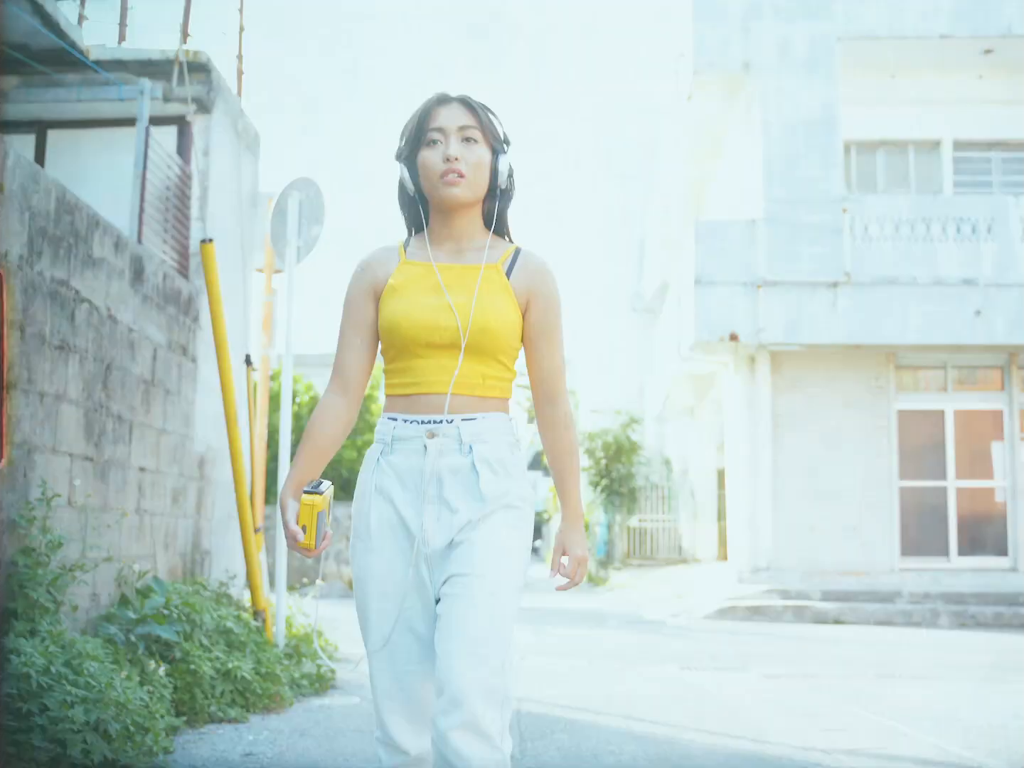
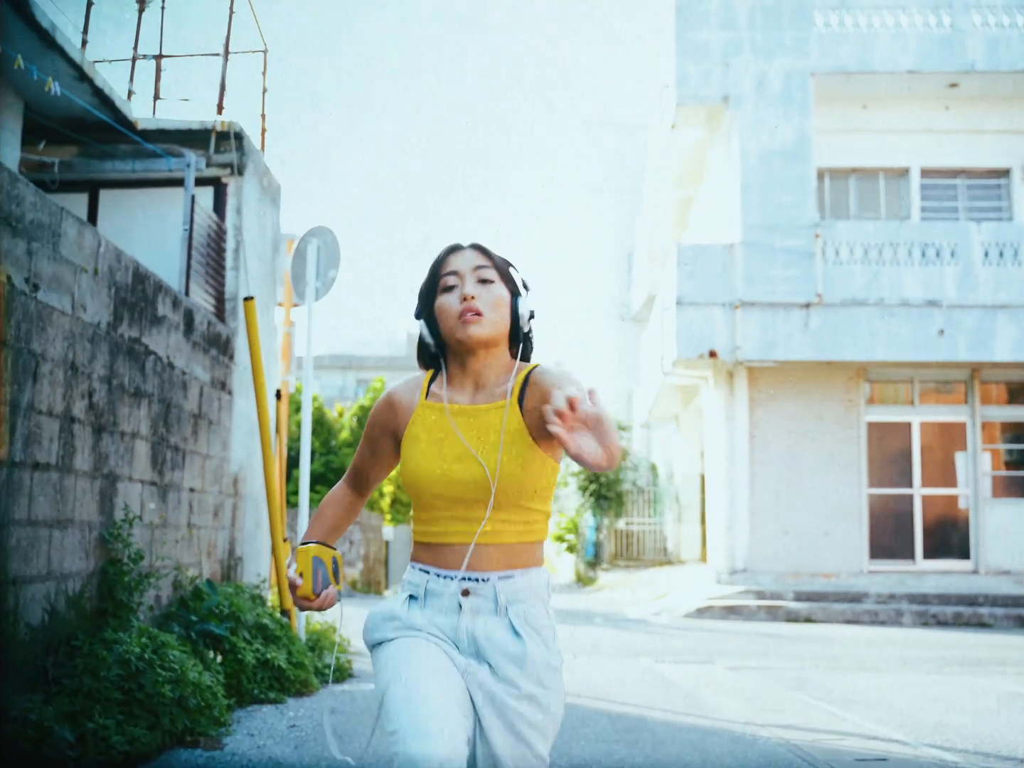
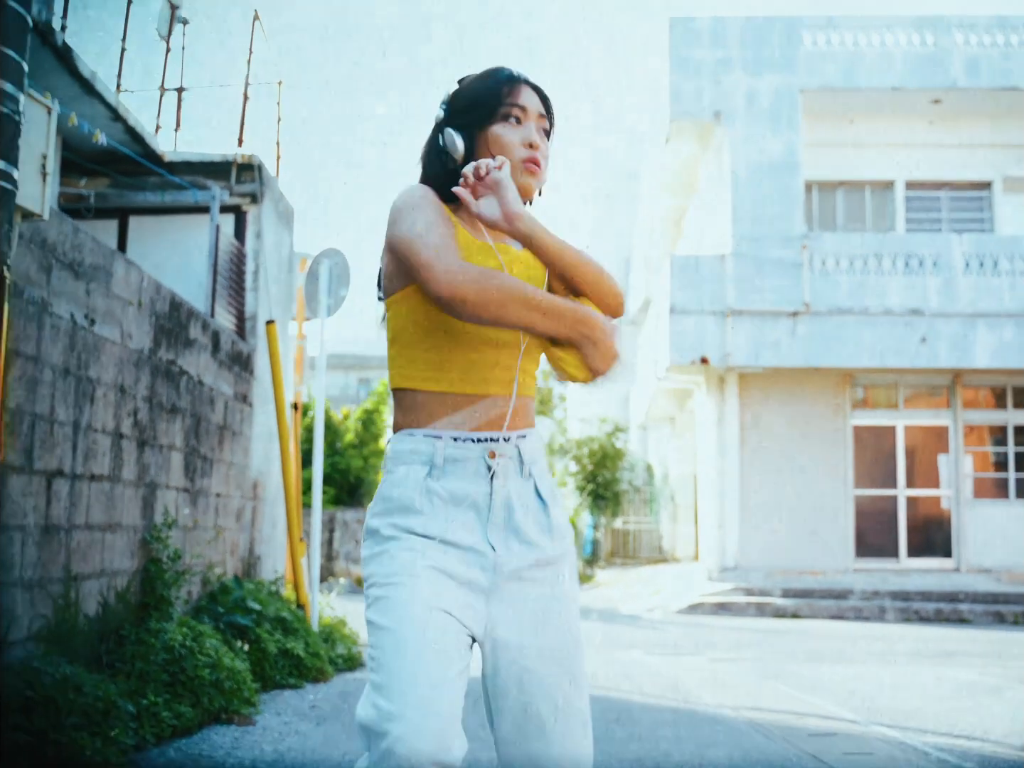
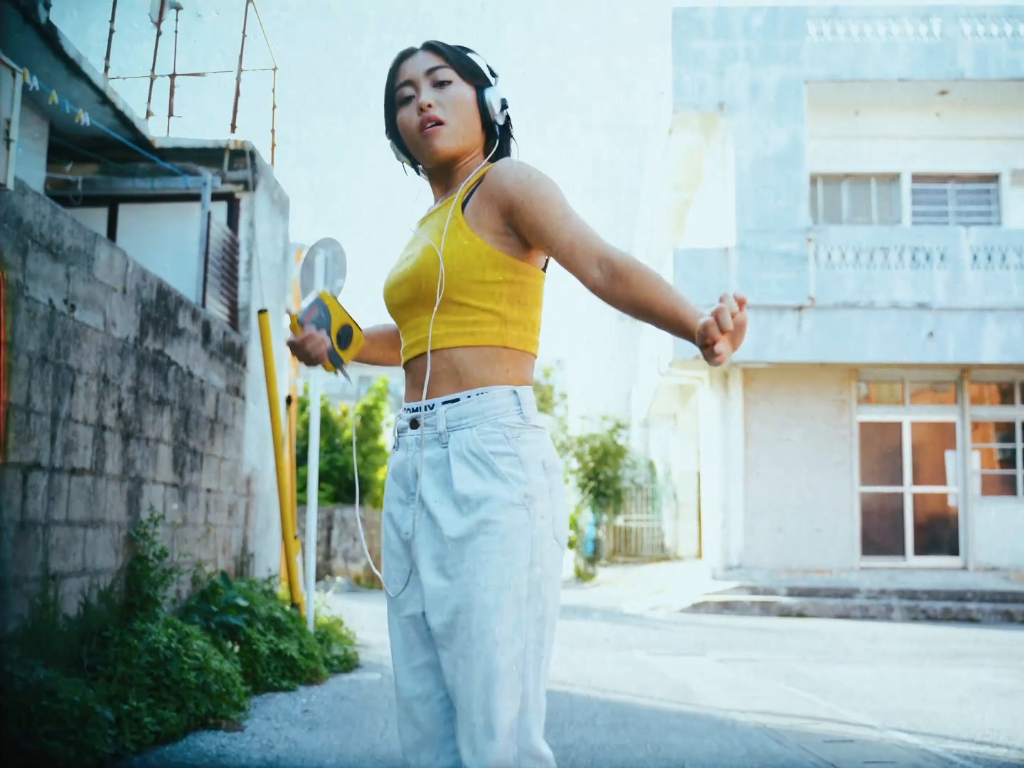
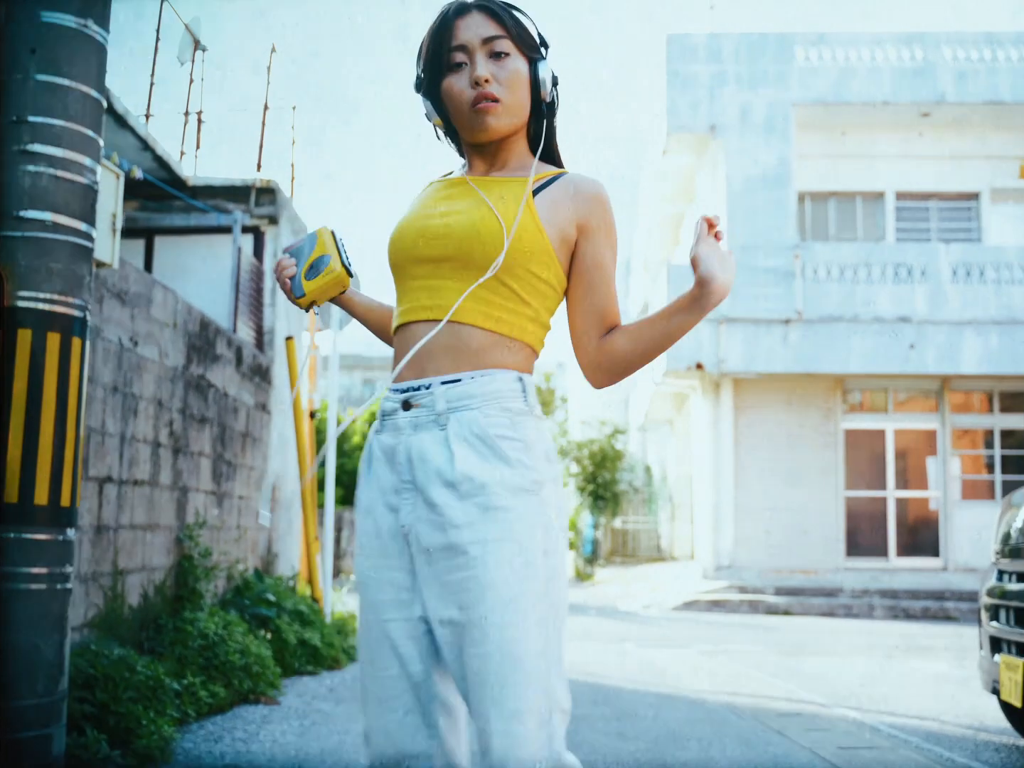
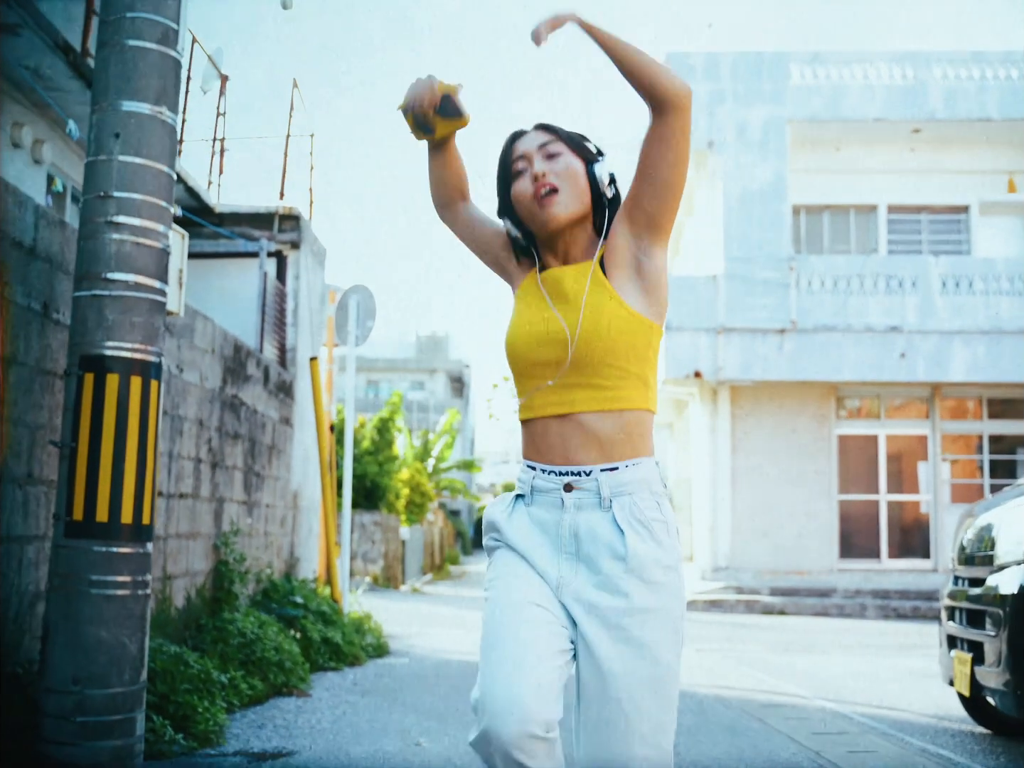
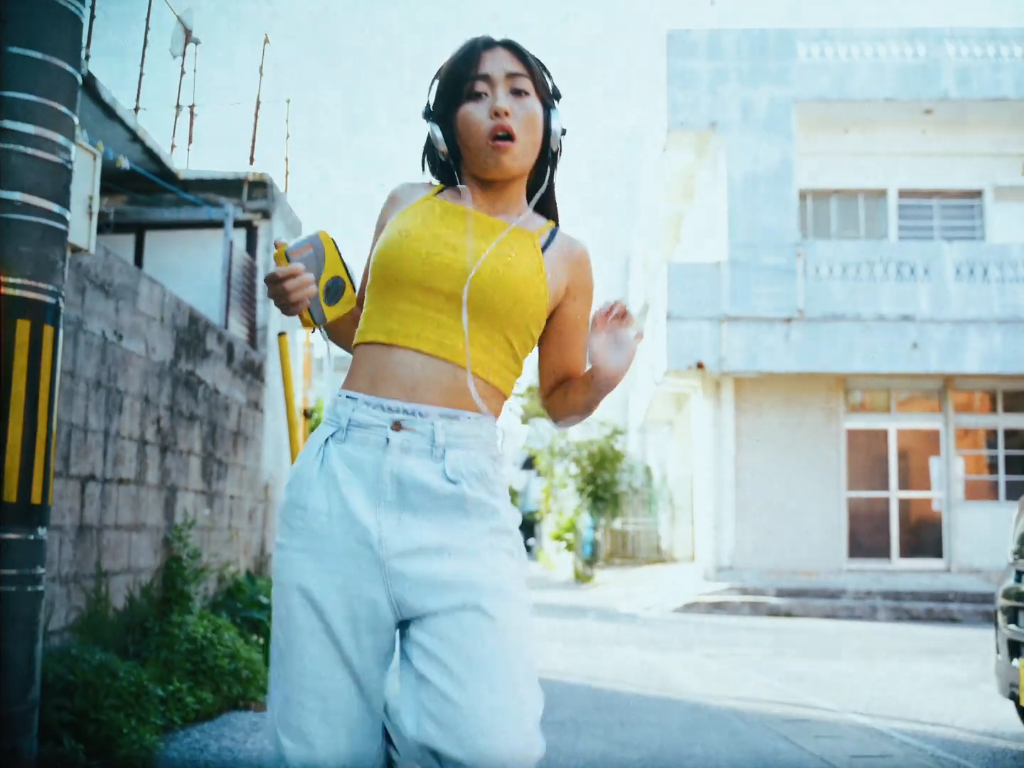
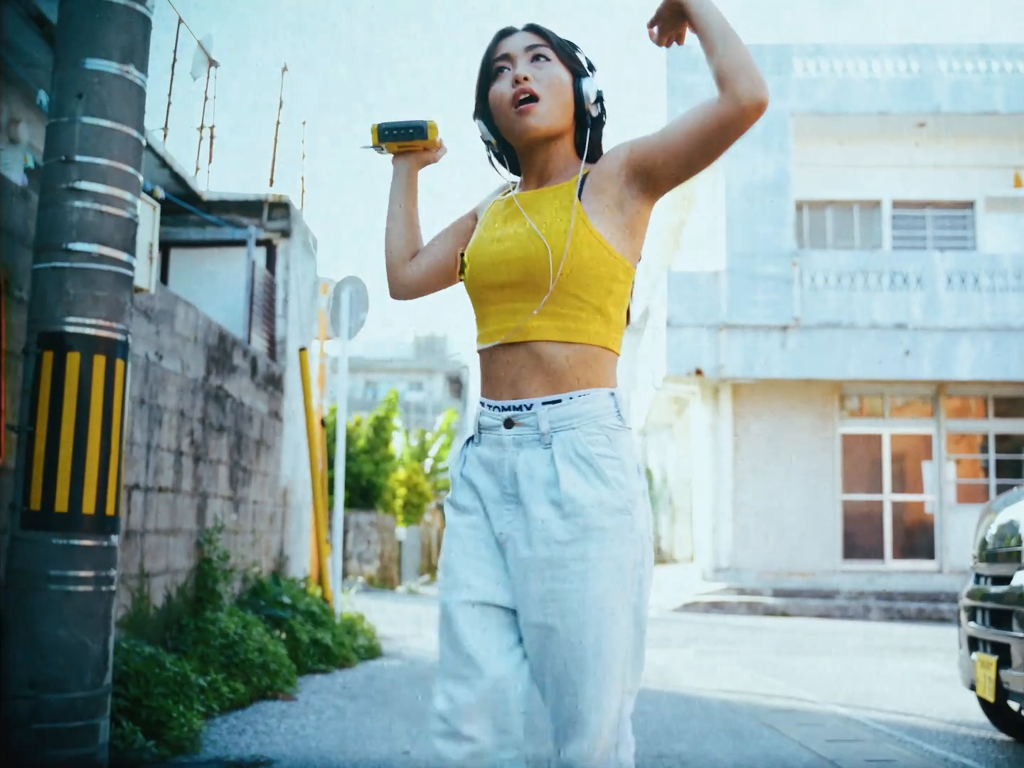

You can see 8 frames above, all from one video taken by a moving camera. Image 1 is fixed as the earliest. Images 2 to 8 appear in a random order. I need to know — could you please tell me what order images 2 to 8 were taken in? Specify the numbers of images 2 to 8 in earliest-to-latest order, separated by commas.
2, 4, 3, 7, 5, 8, 6
